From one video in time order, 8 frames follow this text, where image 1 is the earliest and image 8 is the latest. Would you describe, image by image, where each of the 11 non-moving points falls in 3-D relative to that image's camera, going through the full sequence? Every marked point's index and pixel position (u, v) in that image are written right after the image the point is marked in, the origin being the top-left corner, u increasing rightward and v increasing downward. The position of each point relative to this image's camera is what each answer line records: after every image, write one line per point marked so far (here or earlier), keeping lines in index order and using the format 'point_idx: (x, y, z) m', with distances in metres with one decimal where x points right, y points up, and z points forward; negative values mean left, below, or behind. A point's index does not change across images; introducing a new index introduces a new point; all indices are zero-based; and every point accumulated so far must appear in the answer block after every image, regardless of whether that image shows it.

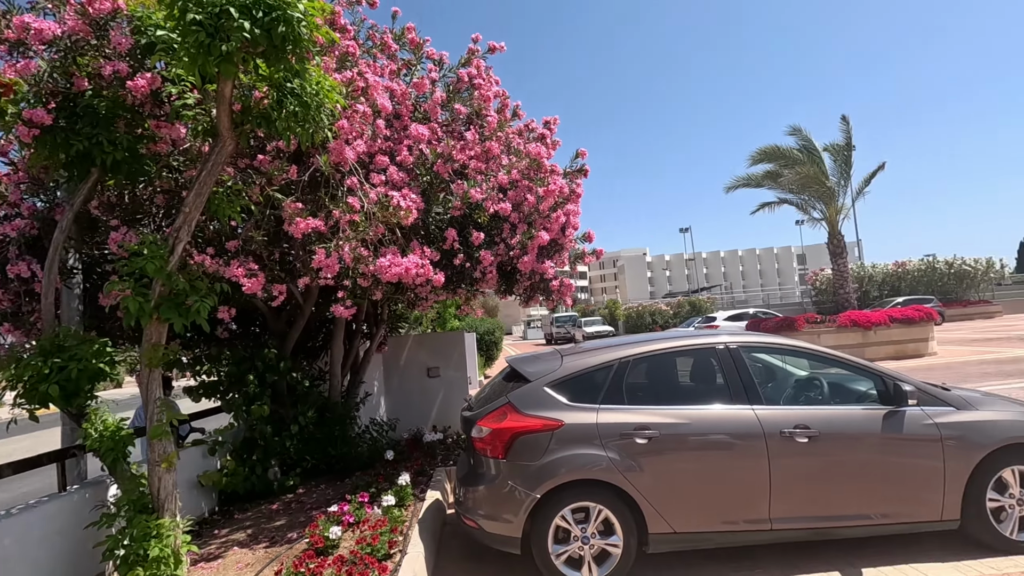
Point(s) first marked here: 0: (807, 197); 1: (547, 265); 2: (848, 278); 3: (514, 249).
0: (+8.9, +2.7, +16.2) m
1: (+0.4, +0.2, +5.4) m
2: (+10.0, +0.3, +16.0) m
3: (0.0, +0.4, +5.3) m
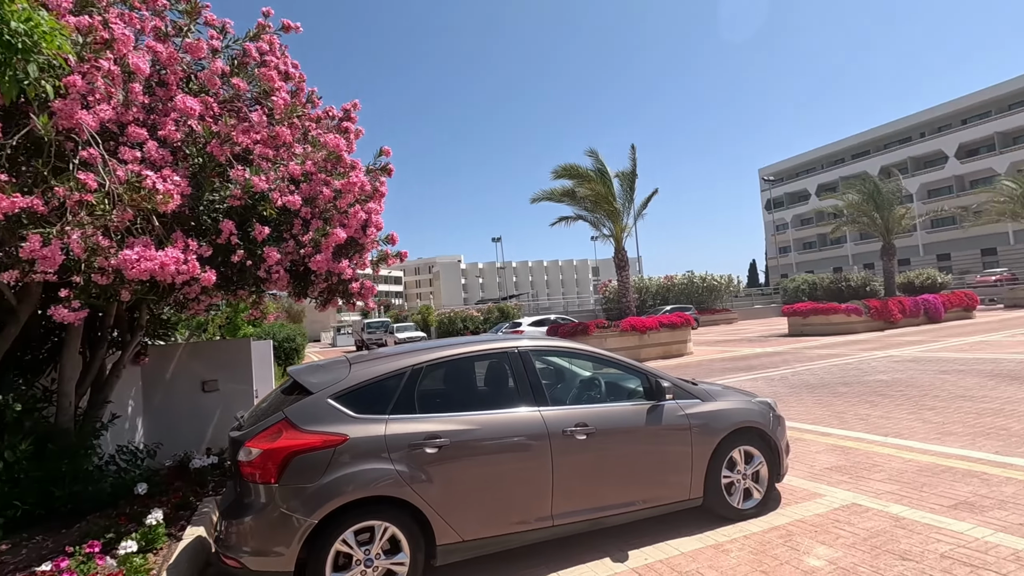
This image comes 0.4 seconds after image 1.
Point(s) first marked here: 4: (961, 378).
0: (+2.9, +2.5, +18.0) m
1: (-1.6, +0.2, +5.1) m
2: (+4.0, 0.0, +18.2) m
3: (-1.9, +0.4, +4.9) m
4: (+7.8, -1.6, +9.3) m
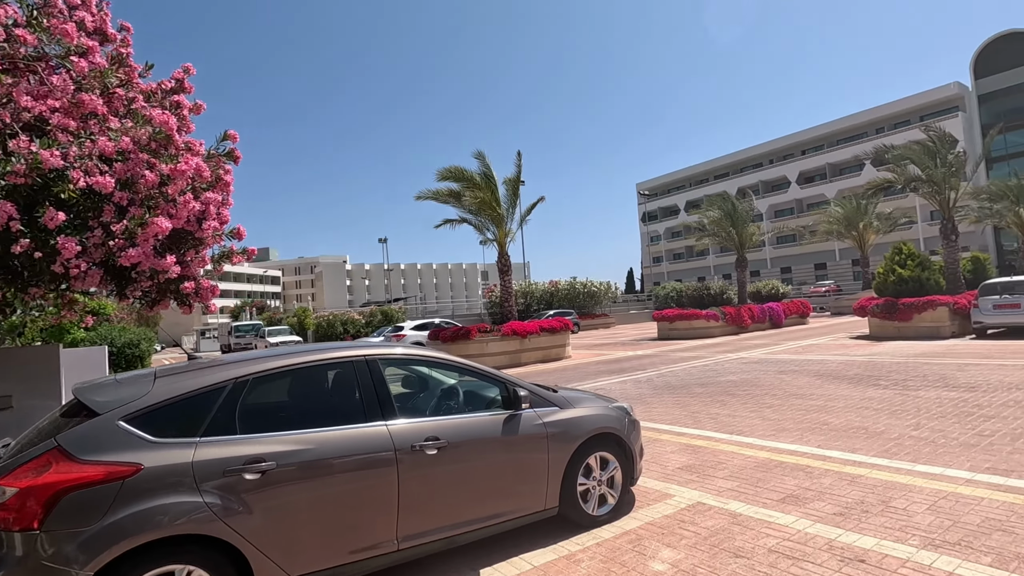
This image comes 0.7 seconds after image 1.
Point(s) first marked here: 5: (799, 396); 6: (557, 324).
0: (-1.0, +2.3, +18.0) m
1: (-2.8, +0.2, +4.4) m
2: (0.0, -0.2, +18.4) m
3: (-3.0, +0.4, +4.1) m
4: (+5.5, -1.8, +10.4) m
5: (+4.6, -1.7, +8.6) m
6: (+1.5, -1.2, +17.6) m
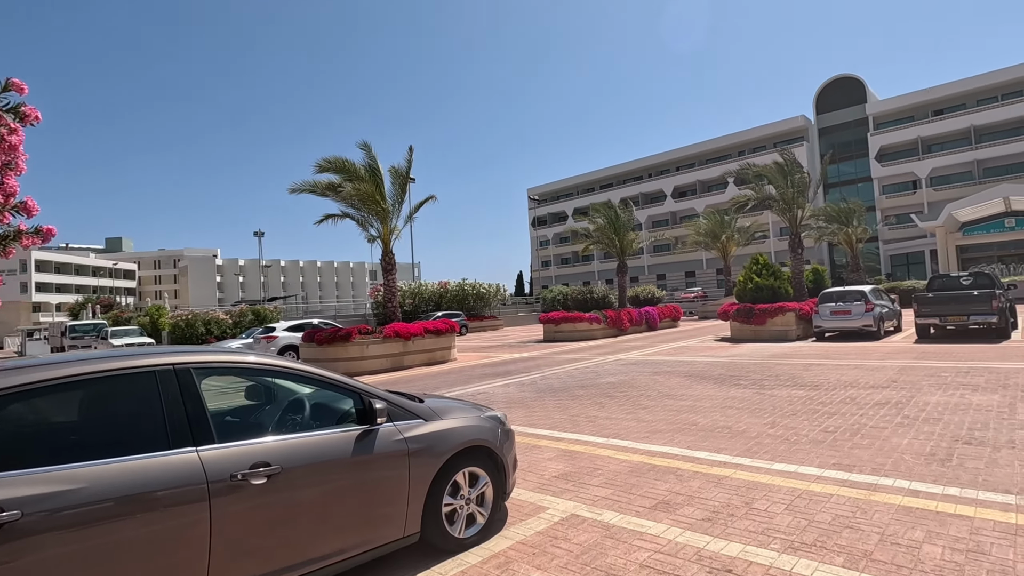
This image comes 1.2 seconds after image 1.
0: (-4.7, +2.3, +17.0) m
1: (-3.7, +0.3, +3.3) m
2: (-3.8, -0.2, +17.6) m
3: (-3.9, +0.5, +3.0) m
4: (+3.1, -1.8, +10.9) m
5: (+2.6, -1.8, +8.9) m
6: (-2.2, -1.2, +17.1) m
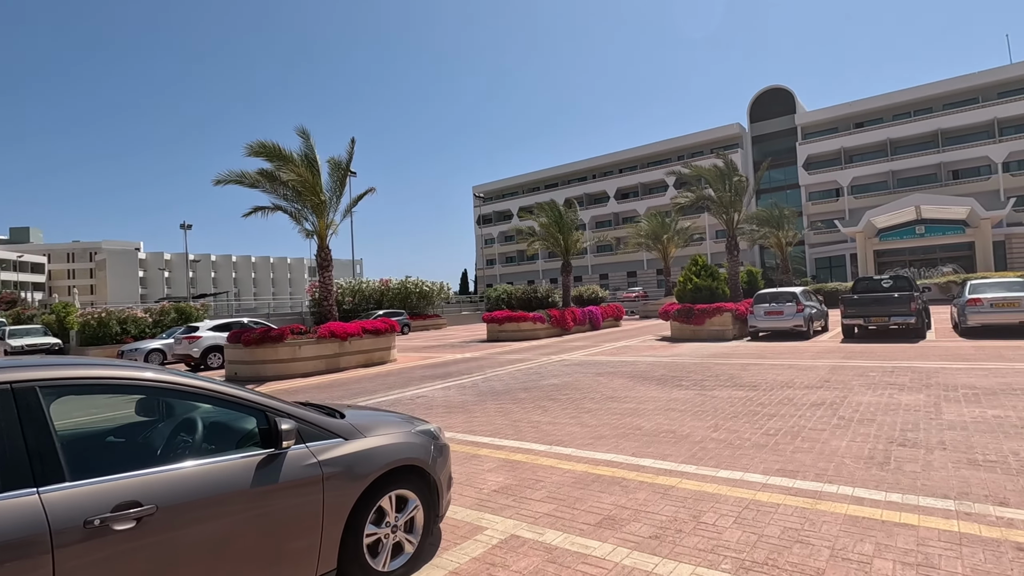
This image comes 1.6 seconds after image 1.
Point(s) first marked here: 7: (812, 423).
0: (-6.4, +2.4, +16.1) m
1: (-4.1, +0.3, +2.5) m
2: (-5.6, -0.1, +16.7) m
3: (-4.2, +0.5, +2.2) m
4: (+2.0, -1.9, +10.8) m
5: (+1.7, -1.8, +8.8) m
6: (-4.0, -1.1, +16.5) m
7: (+3.6, -1.6, +6.4) m
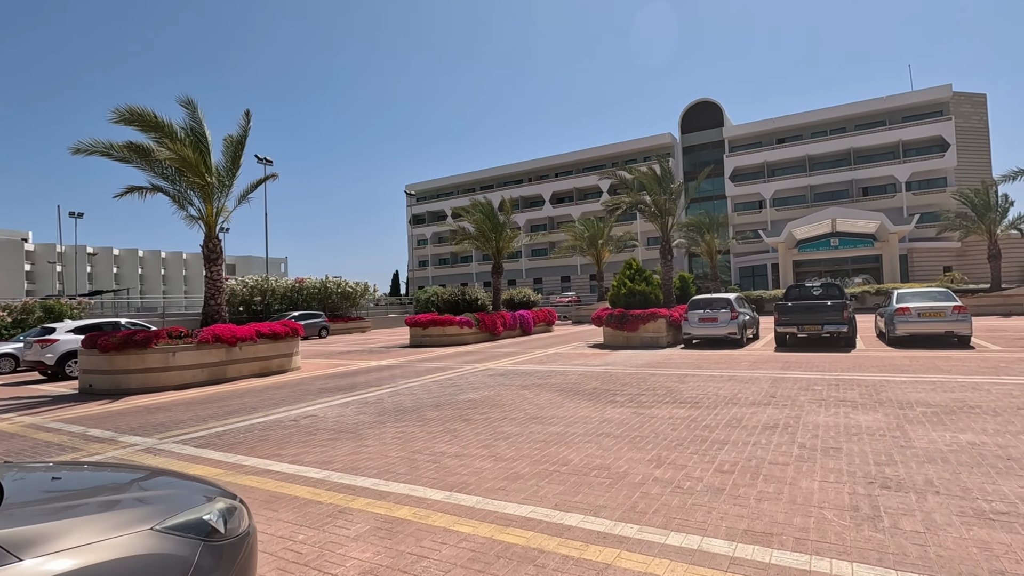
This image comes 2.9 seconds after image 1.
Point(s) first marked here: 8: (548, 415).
0: (-8.4, +2.5, +13.8) m
1: (-4.5, +0.5, +0.6) m
2: (-7.8, 0.0, +14.5) m
3: (-4.6, +0.6, +0.2) m
4: (+0.4, -1.9, +9.4) m
5: (+0.3, -1.8, +7.4) m
6: (-6.2, -1.1, +14.4) m
7: (+2.6, -1.6, +5.3) m
8: (+0.5, -1.8, +7.6) m
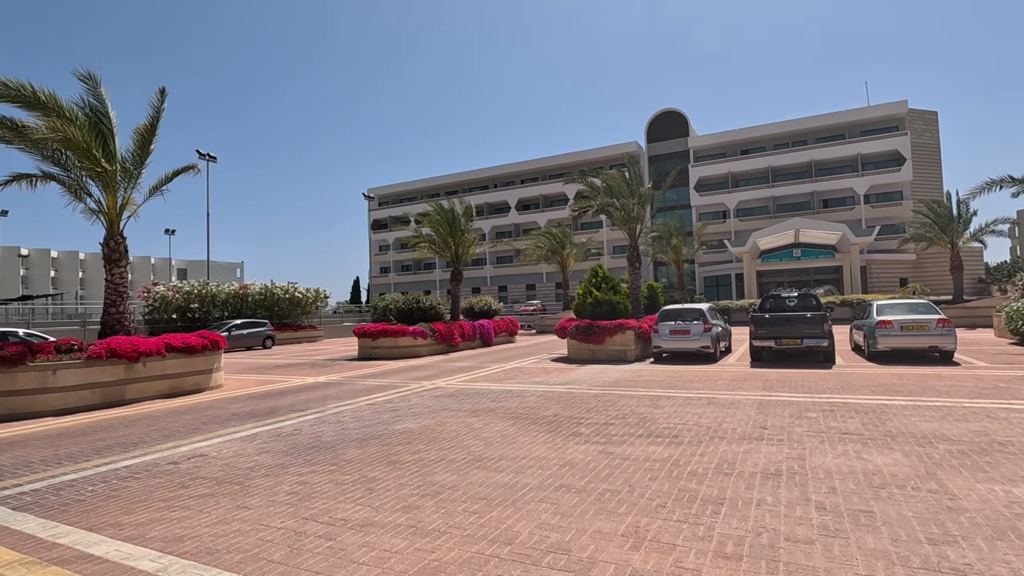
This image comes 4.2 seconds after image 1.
0: (-9.5, +2.4, +11.7) m
1: (-4.8, +0.5, -1.2) m
2: (-8.9, -0.1, +12.5) m
3: (-4.9, +0.7, -1.5) m
4: (-0.4, -2.0, +7.9) m
5: (-0.3, -1.9, +5.9) m
6: (-7.3, -1.2, +12.4) m
7: (+2.0, -1.7, +3.9) m
8: (-0.2, -1.9, +6.1) m
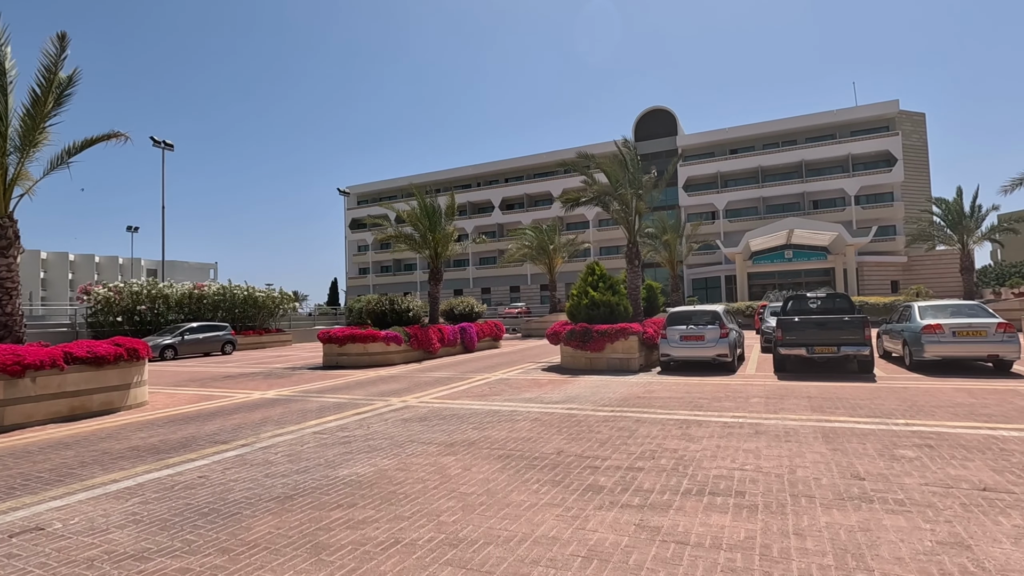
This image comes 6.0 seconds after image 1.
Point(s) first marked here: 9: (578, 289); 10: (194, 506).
0: (-9.7, +2.5, +9.3) m
1: (-4.6, +0.6, -3.5) m
2: (-9.1, -0.1, +10.0) m
3: (-4.7, +0.8, -3.8) m
4: (-0.5, -1.9, +5.8) m
5: (-0.4, -1.8, +3.7) m
6: (-7.5, -1.1, +10.1) m
7: (+2.0, -1.6, +1.8) m
8: (-0.2, -1.8, +4.0) m
9: (+1.9, 0.0, +15.9) m
10: (-2.9, -2.0, +4.9) m
